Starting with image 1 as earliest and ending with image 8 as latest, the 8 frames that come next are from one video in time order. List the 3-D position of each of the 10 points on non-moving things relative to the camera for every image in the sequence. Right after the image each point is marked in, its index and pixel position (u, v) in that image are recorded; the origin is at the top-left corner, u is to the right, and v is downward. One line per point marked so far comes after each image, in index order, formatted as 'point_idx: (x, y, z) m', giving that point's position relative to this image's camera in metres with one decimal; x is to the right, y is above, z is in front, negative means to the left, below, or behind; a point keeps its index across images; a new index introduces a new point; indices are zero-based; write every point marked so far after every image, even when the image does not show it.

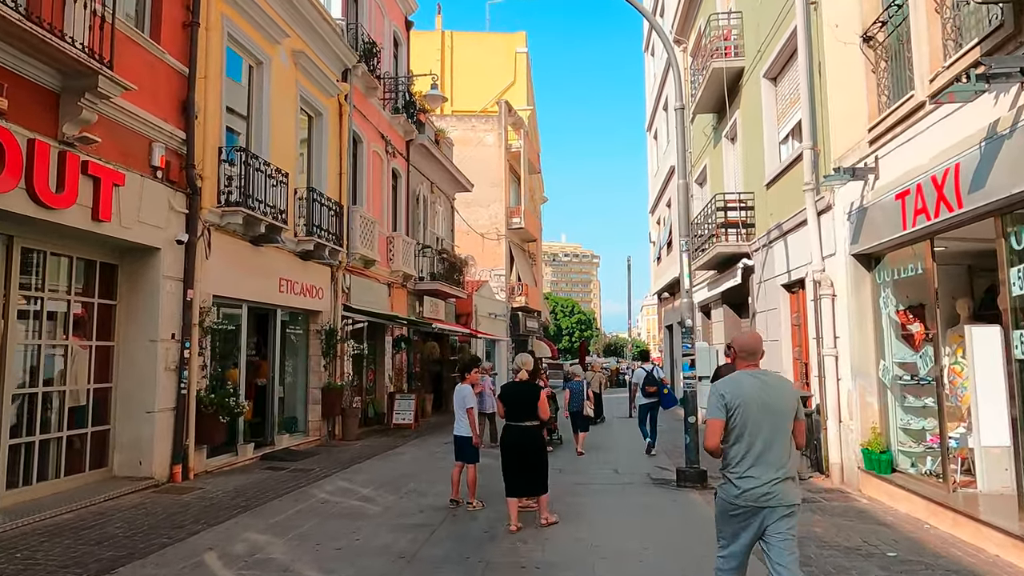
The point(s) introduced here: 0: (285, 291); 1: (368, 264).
0: (-4.2, 0.0, +12.2) m
1: (-3.4, +0.5, +16.0) m
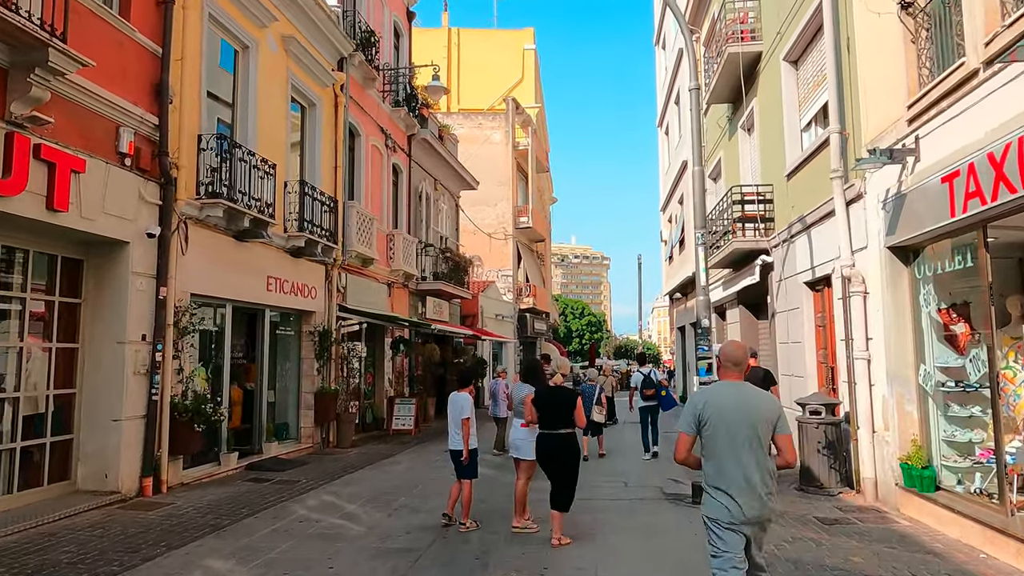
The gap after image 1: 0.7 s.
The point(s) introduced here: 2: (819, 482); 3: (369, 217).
0: (-4.1, 0.0, +11.5) m
1: (-3.3, +0.5, +15.3) m
2: (+3.9, -2.4, +8.4) m
3: (-3.3, +1.6, +15.4) m
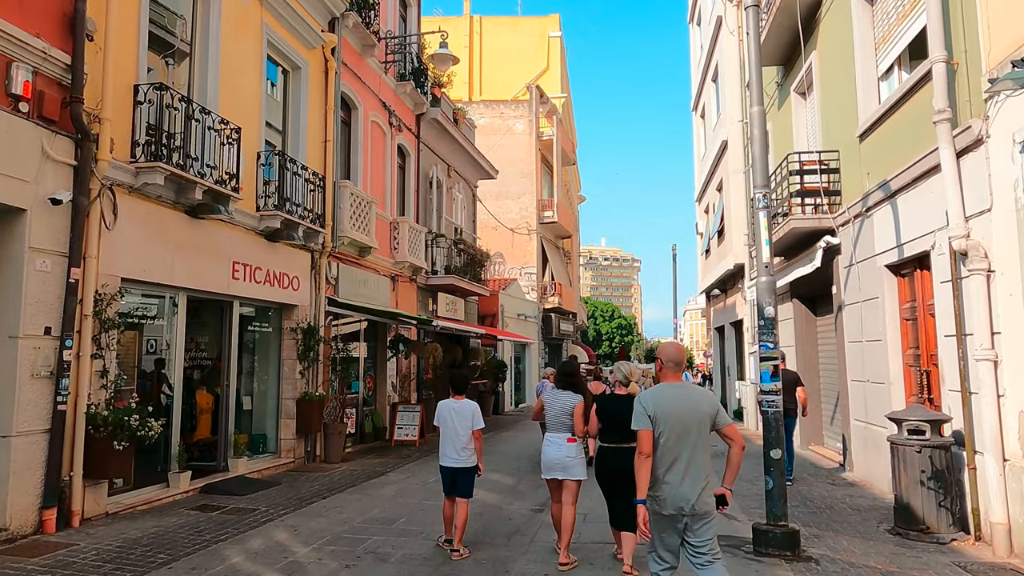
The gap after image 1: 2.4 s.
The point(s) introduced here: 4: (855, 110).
0: (-4.0, +0.2, +9.8) m
1: (-3.0, +0.7, +13.6) m
2: (+3.9, -2.2, +6.3) m
3: (-3.0, +1.8, +13.6) m
4: (+4.9, +2.5, +9.5) m
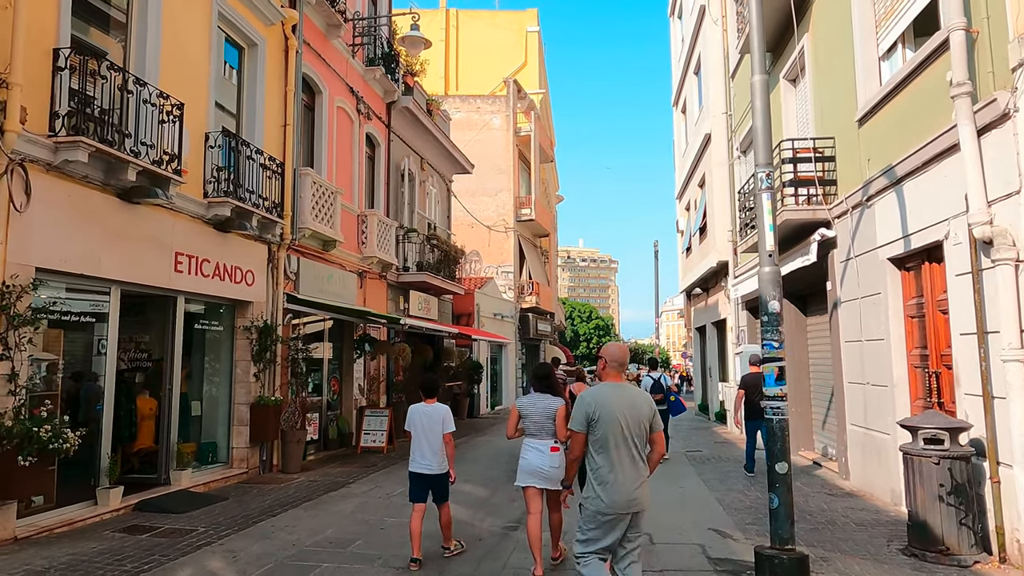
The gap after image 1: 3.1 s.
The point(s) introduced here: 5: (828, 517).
0: (-4.3, +0.2, +8.9) m
1: (-3.5, +0.8, +12.7) m
2: (+3.6, -2.2, +5.6) m
3: (-3.4, +1.8, +12.7) m
4: (+4.5, +2.6, +8.8) m
5: (+3.5, -2.5, +7.3) m
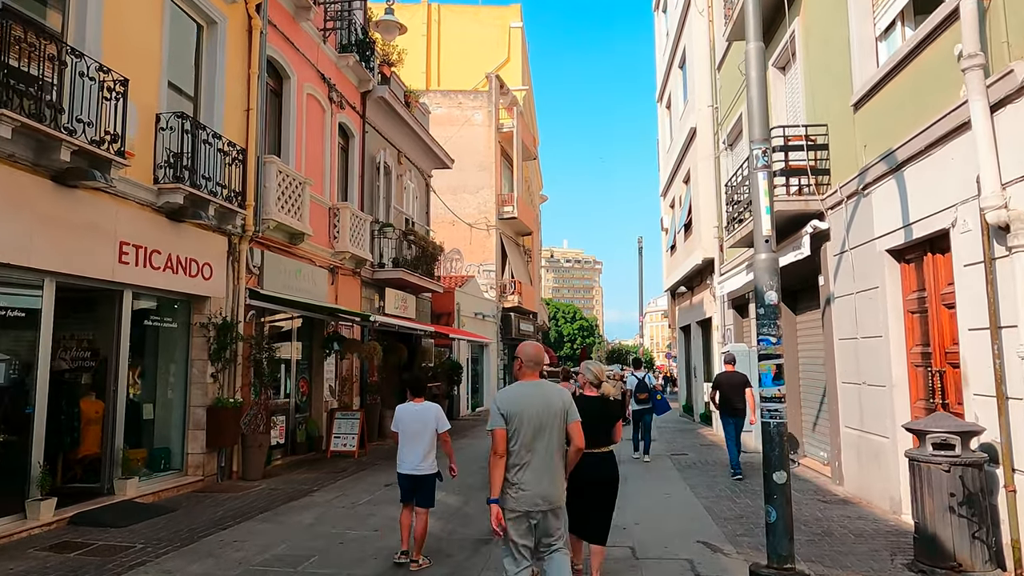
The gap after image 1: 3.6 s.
0: (-4.6, +0.3, +8.2) m
1: (-3.9, +0.8, +12.0) m
2: (+3.4, -2.1, +5.1) m
3: (-3.8, +1.9, +12.0) m
4: (+4.2, +2.6, +8.3) m
5: (+3.2, -2.4, +6.8) m
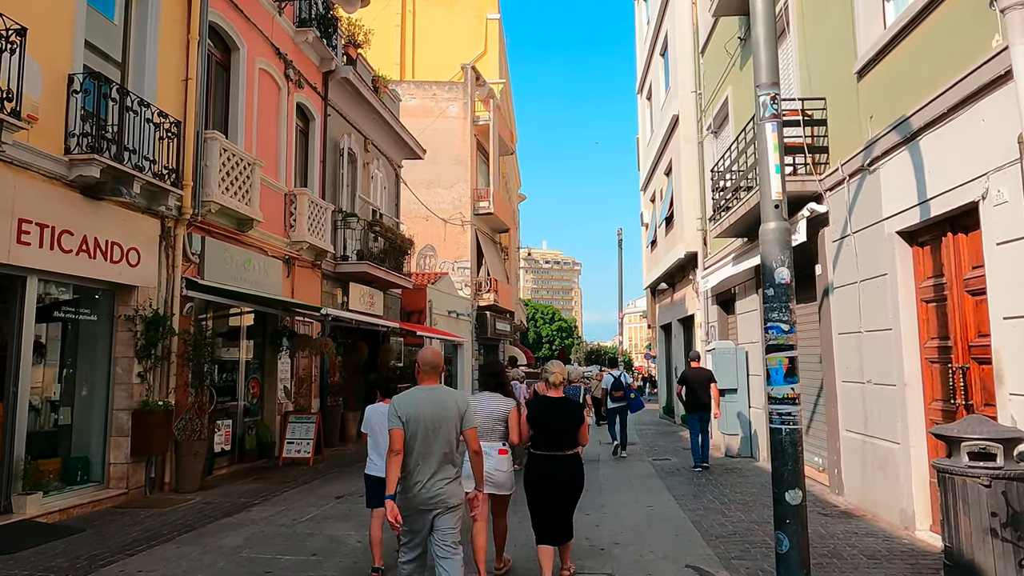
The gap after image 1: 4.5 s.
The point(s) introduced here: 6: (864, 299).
0: (-5.0, +0.5, +7.1) m
1: (-4.4, +1.0, +10.9) m
2: (+3.1, -1.9, +4.2) m
3: (-4.3, +2.1, +11.0) m
4: (+3.8, +2.8, +7.5) m
5: (+2.8, -2.3, +6.0) m
6: (+3.8, -0.1, +7.2) m
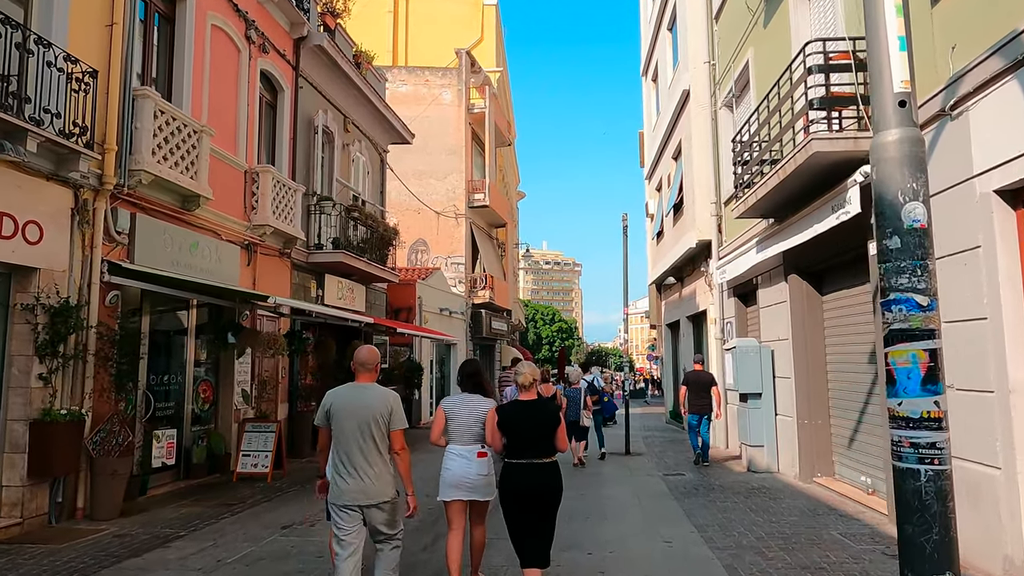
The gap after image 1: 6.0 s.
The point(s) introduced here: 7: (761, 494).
0: (-5.2, +0.7, +5.5) m
1: (-4.5, +1.2, +9.4) m
2: (+2.9, -1.8, +2.7) m
3: (-4.5, +2.2, +9.4) m
4: (+3.7, +2.9, +6.0) m
5: (+2.7, -2.1, +4.4) m
6: (+3.7, +0.1, +5.7) m
7: (+3.2, -2.6, +8.5) m
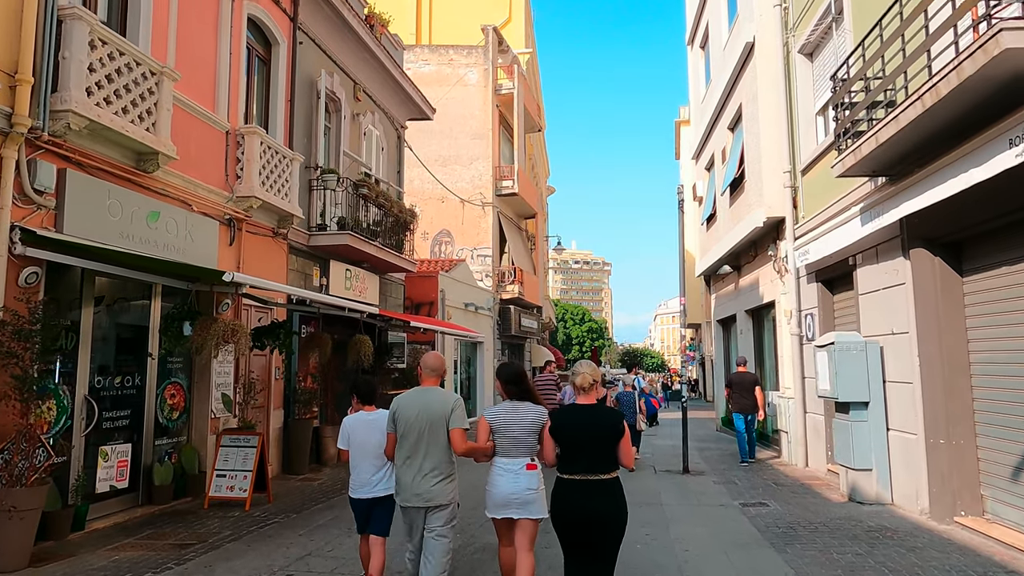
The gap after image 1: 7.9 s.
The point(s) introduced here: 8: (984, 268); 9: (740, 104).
0: (-4.9, +0.9, +3.7) m
1: (-4.1, +1.4, +7.5) m
2: (+3.0, -1.5, +0.5) m
3: (-4.1, +2.5, +7.5) m
4: (+3.9, +3.2, +3.8) m
5: (+2.9, -1.9, +2.2) m
6: (+3.9, +0.3, +3.4) m
7: (+3.6, -2.4, +6.3) m
8: (+4.5, +0.1, +6.6) m
9: (+4.8, +3.8, +14.2) m
